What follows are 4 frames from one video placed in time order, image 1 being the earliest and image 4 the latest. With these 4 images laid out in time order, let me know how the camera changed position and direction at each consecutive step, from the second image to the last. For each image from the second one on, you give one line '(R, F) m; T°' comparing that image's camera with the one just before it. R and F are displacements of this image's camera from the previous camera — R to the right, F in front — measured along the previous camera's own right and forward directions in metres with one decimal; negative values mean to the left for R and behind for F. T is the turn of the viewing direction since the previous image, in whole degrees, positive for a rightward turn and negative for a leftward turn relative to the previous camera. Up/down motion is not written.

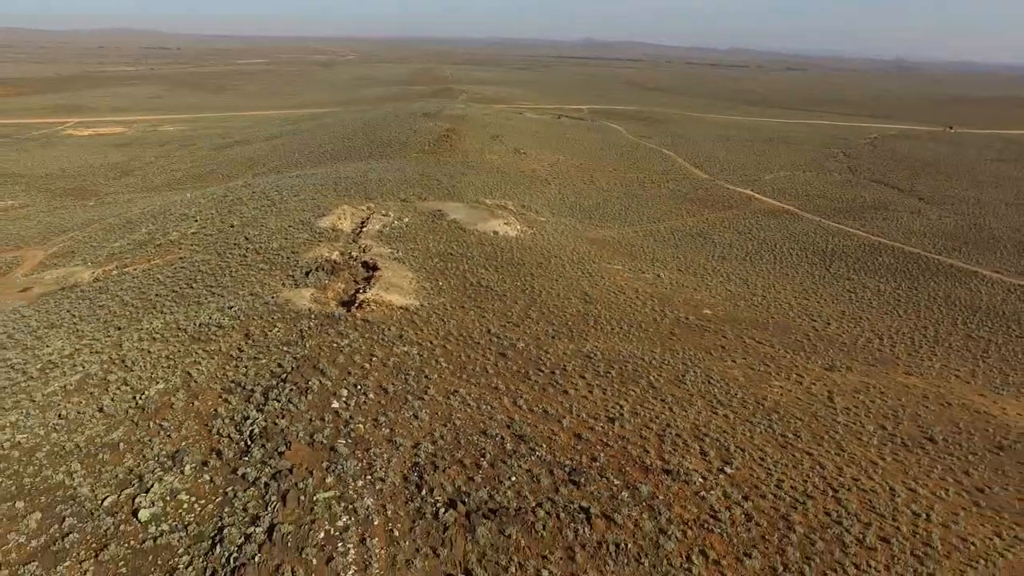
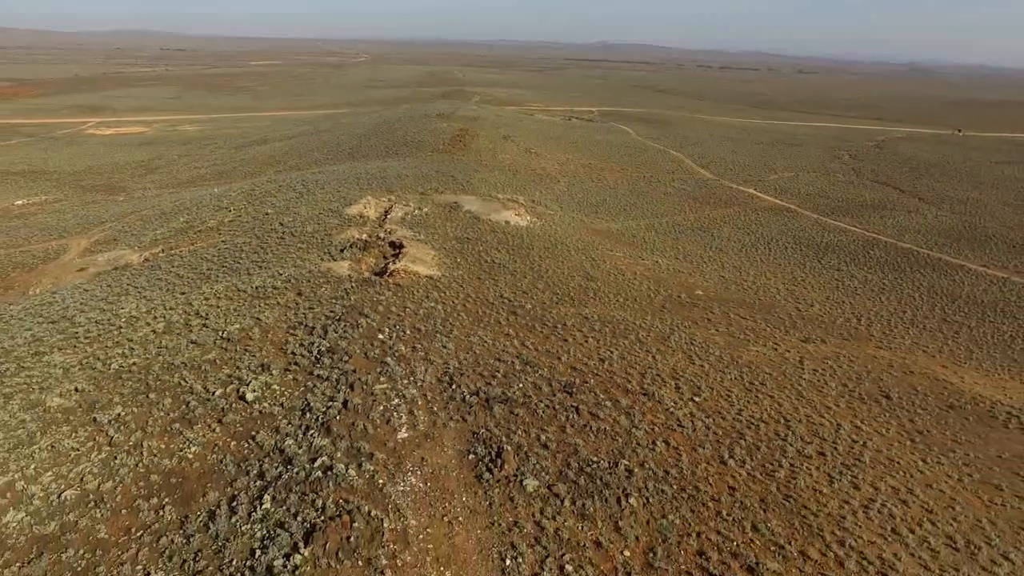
(0.0, -2.1) m; -1°
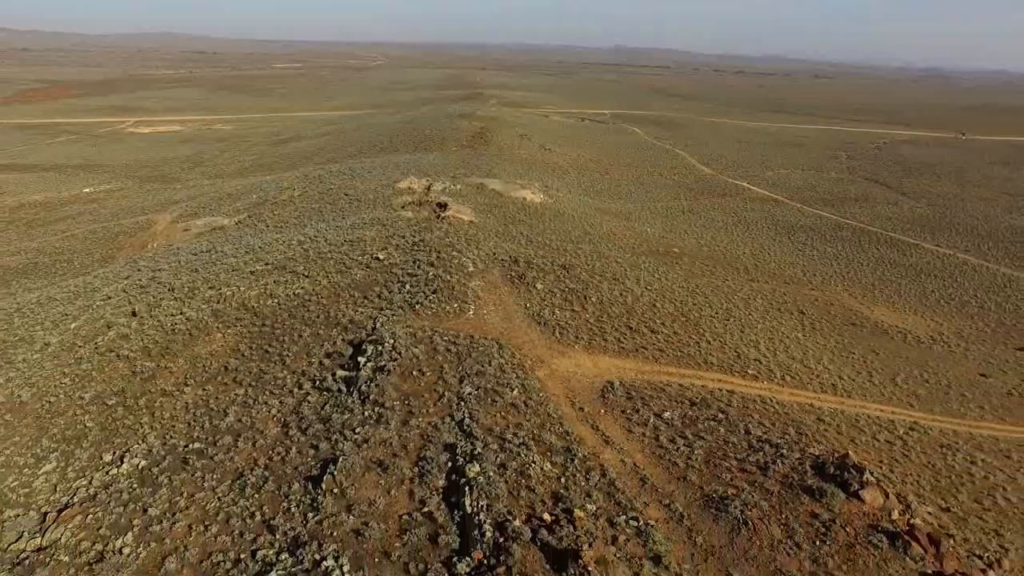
(-0.1, -6.0) m; -1°
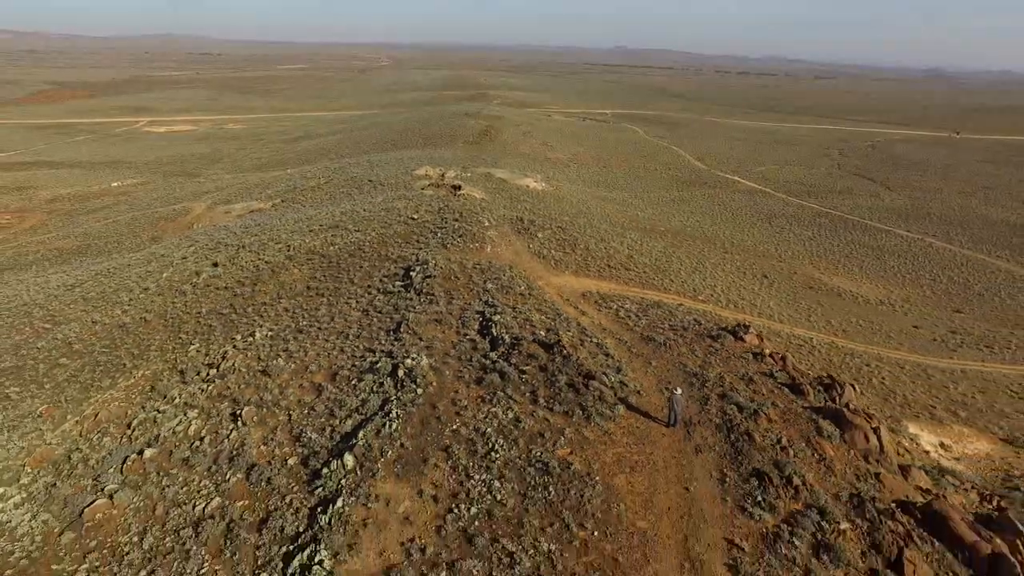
(-0.1, -3.6) m; 0°
